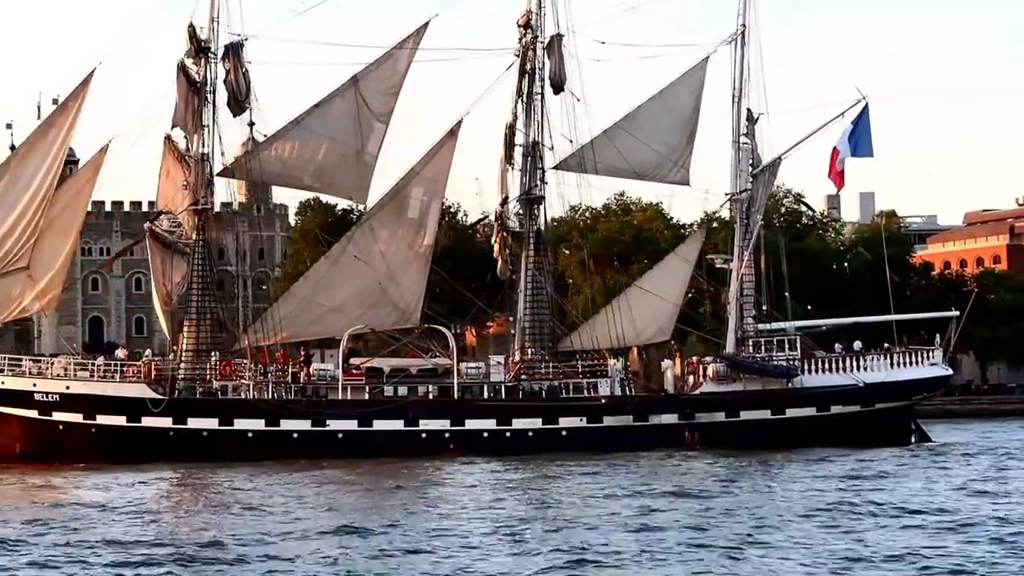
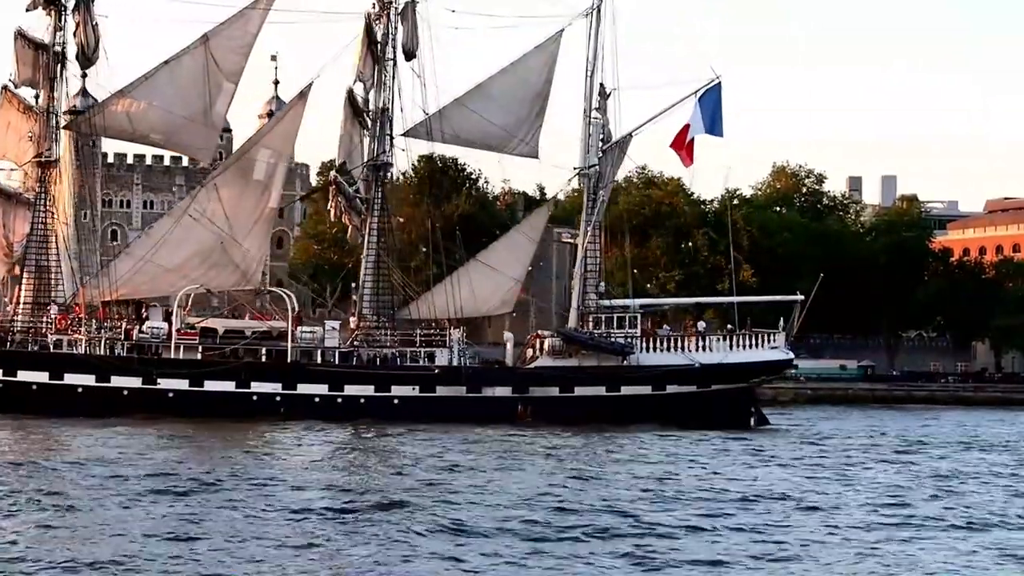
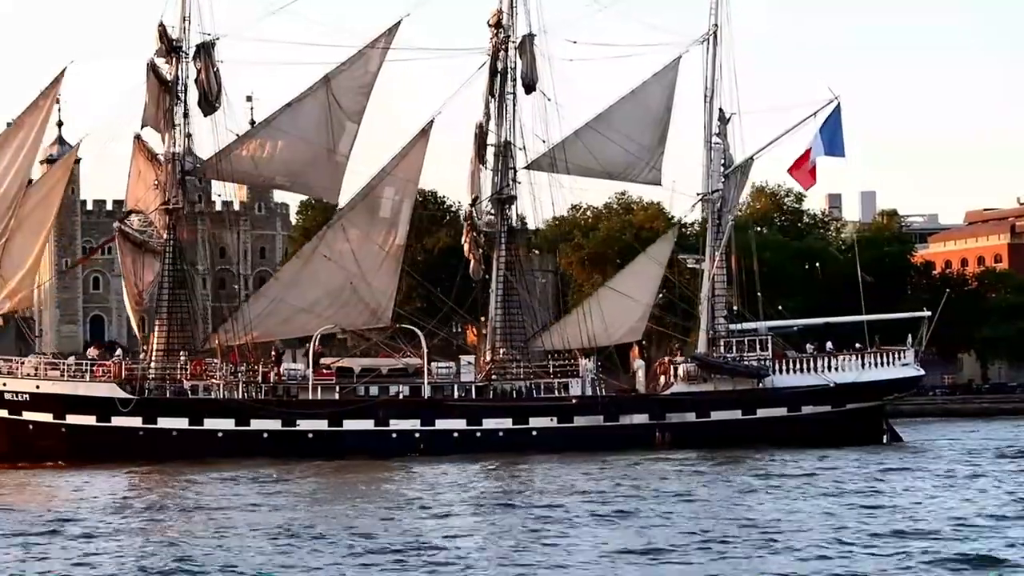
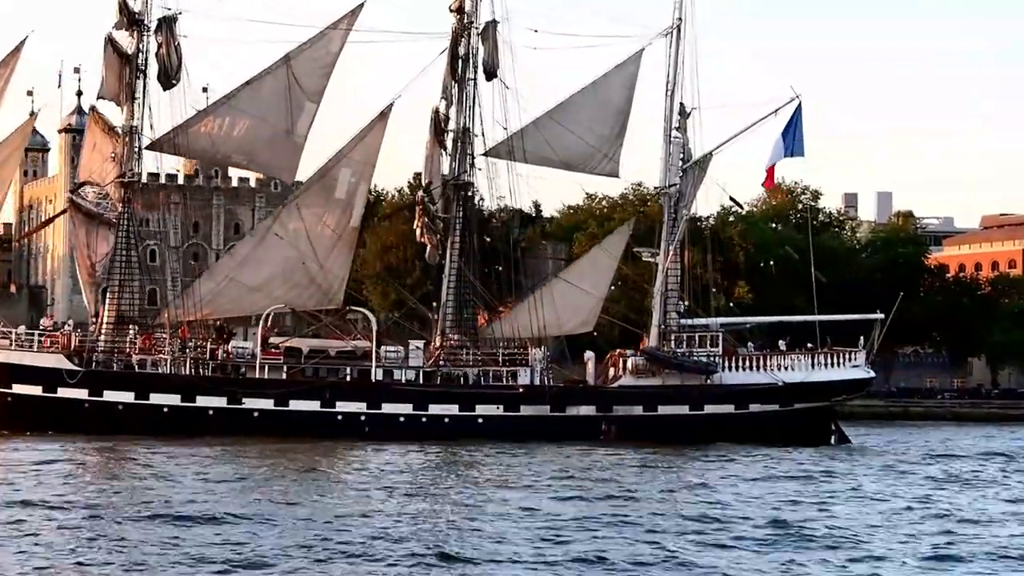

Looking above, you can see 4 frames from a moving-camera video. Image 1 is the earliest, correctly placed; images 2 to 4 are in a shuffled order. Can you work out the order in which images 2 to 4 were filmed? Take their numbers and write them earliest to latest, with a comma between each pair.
3, 4, 2
